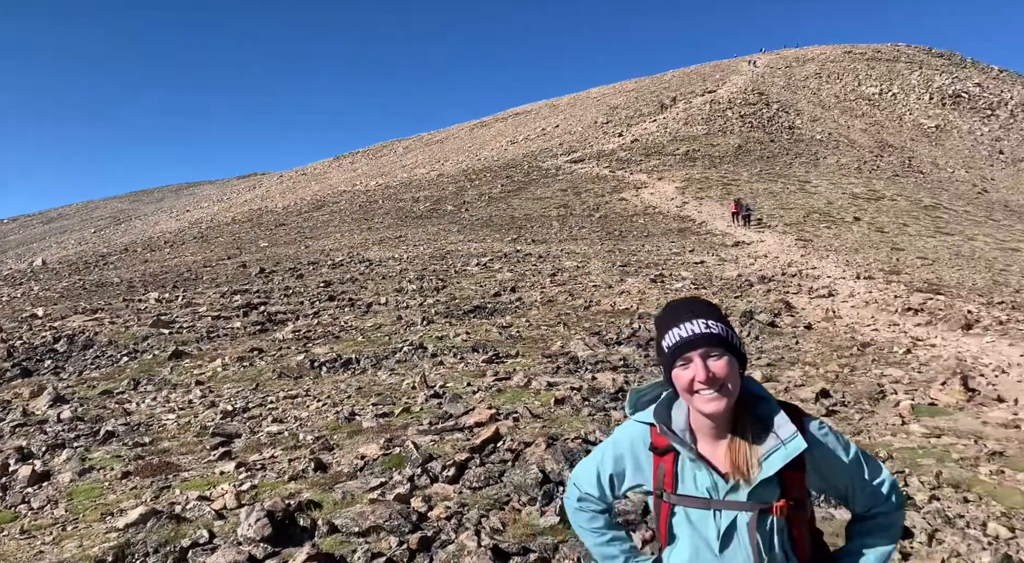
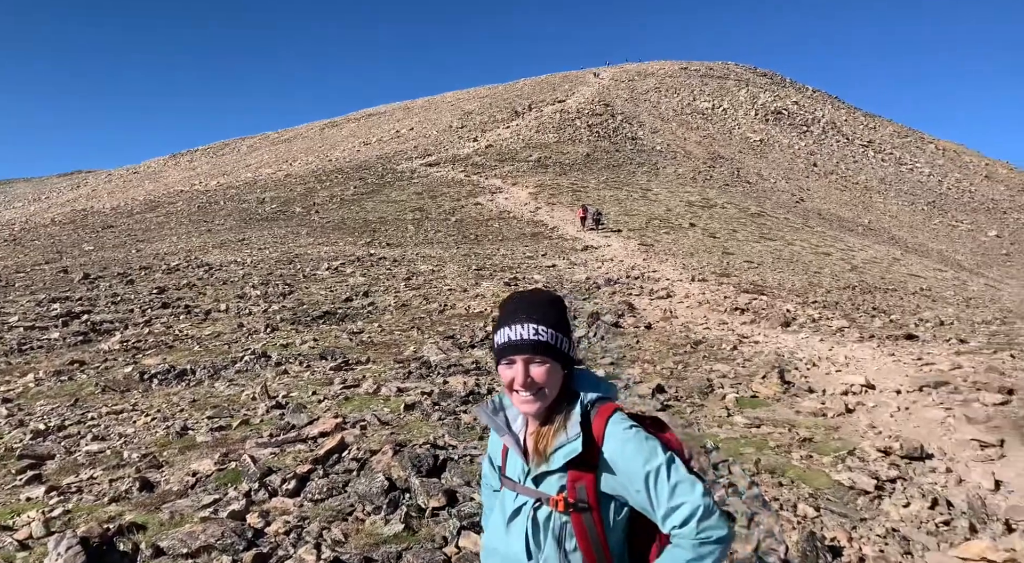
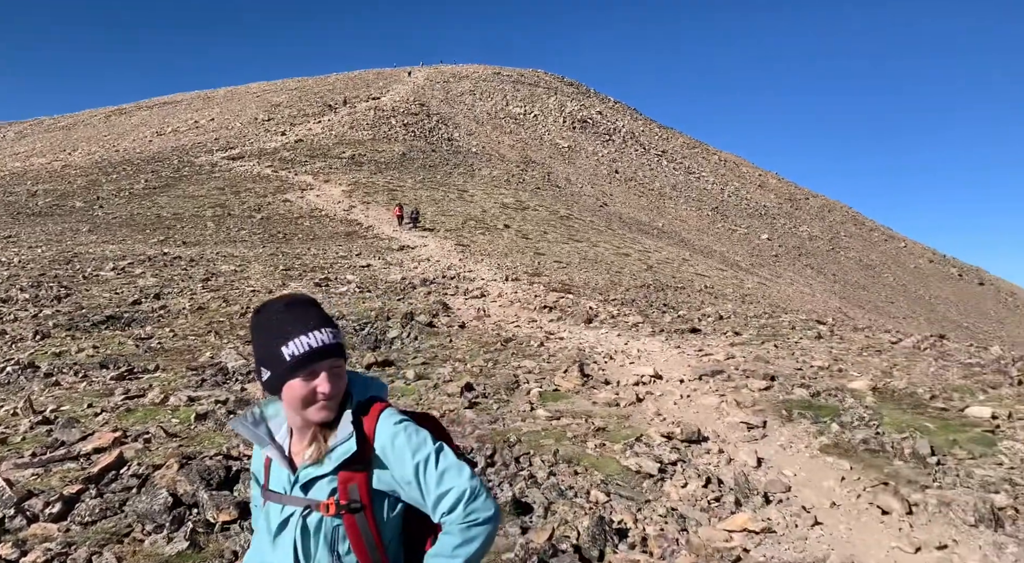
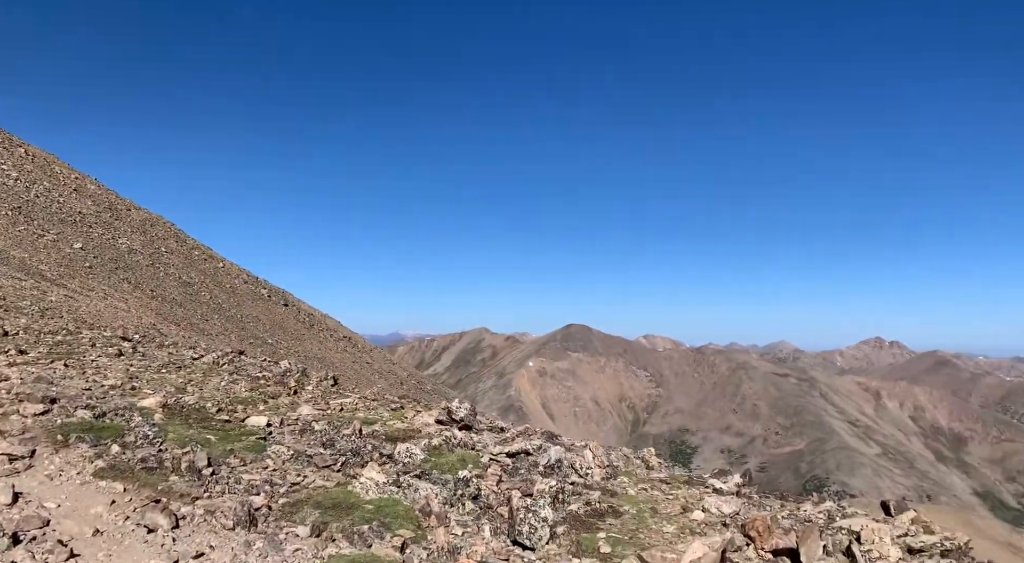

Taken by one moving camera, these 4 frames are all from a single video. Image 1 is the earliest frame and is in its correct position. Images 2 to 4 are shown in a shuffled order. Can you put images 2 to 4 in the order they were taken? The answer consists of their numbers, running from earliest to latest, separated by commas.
2, 3, 4
